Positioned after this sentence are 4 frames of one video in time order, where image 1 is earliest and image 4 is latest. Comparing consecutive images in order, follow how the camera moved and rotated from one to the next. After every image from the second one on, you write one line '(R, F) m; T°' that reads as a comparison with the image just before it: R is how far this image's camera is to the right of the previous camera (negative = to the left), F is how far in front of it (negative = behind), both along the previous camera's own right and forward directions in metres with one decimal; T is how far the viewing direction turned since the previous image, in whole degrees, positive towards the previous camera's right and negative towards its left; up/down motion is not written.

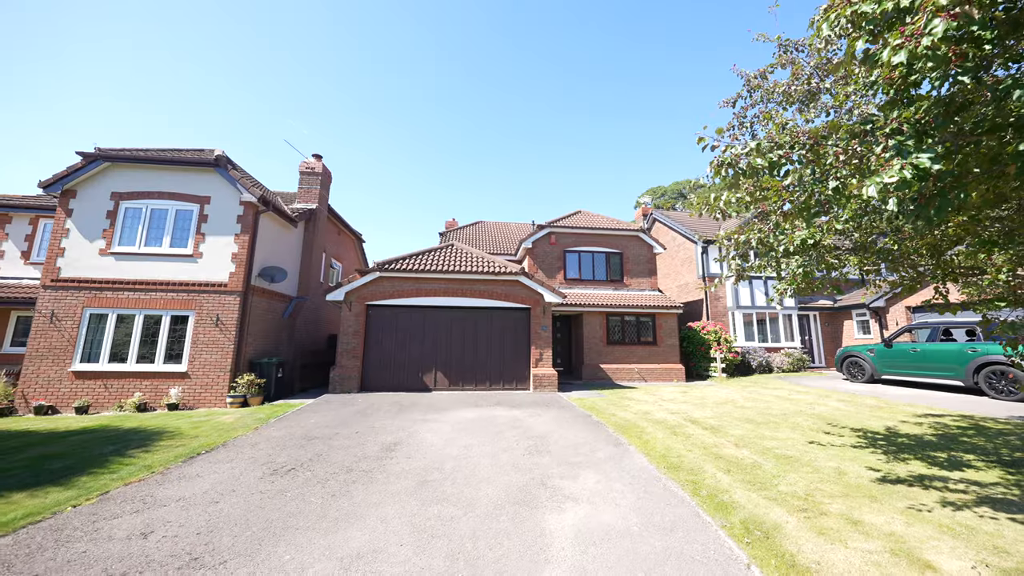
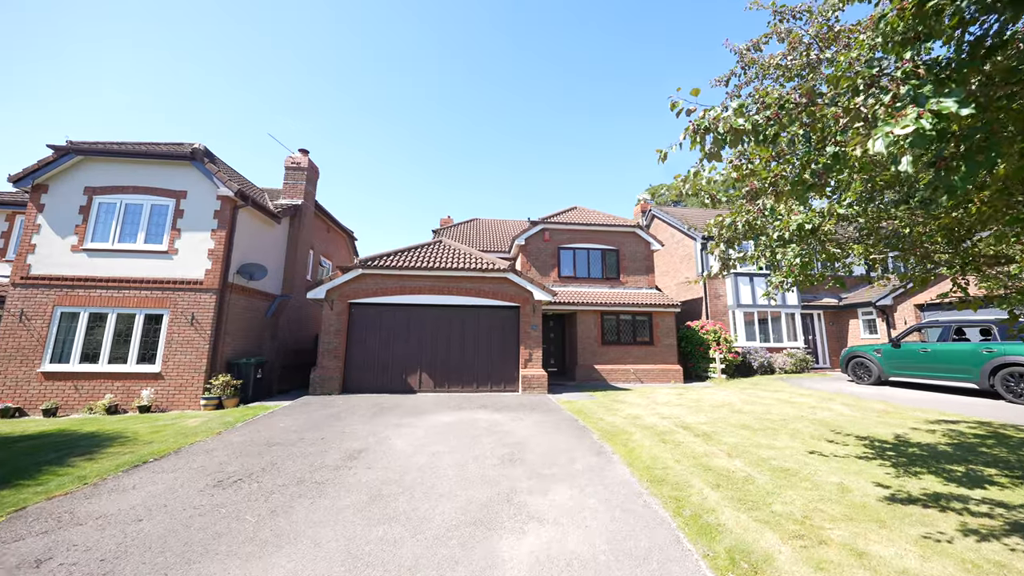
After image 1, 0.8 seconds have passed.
(+0.5, +0.5) m; -1°
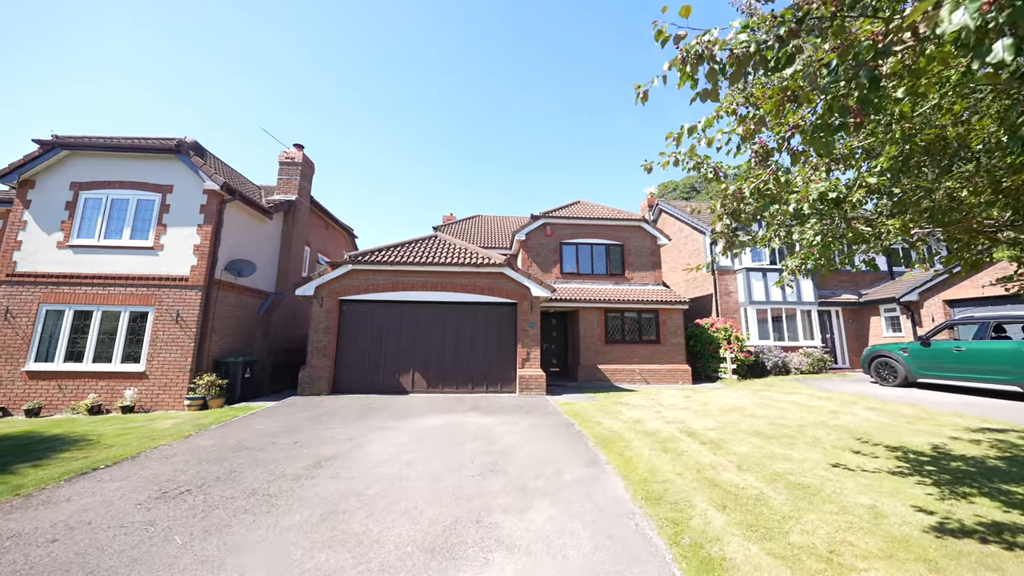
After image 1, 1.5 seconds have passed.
(+0.4, +0.6) m; -2°
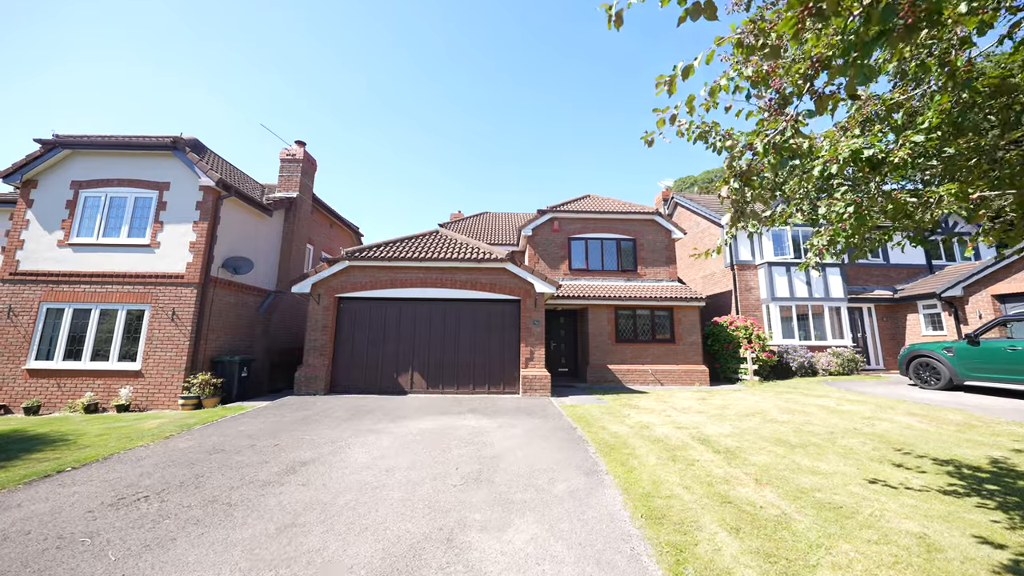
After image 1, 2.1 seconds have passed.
(+0.4, +0.5) m; -2°
